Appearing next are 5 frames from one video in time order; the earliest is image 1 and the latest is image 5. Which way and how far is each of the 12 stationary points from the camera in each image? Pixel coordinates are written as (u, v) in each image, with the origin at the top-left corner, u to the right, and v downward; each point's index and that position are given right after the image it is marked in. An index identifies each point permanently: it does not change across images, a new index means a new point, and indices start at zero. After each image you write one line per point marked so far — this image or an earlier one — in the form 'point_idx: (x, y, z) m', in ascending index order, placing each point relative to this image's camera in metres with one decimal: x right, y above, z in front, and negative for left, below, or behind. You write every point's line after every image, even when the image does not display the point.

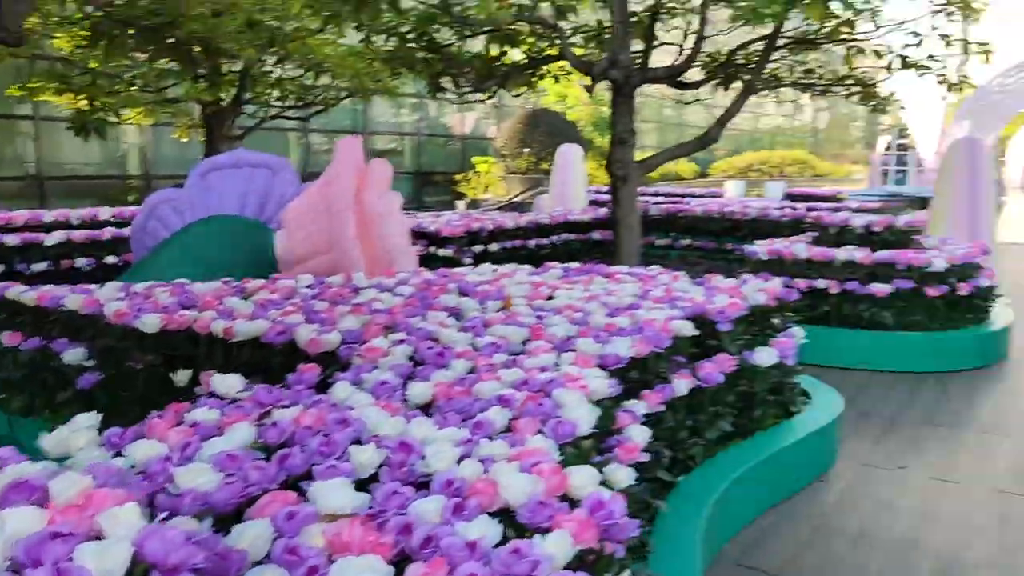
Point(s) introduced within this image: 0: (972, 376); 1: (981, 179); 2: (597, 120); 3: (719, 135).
0: (+2.4, -0.5, +4.5) m
1: (+3.4, +0.8, +6.3) m
2: (+1.4, +2.8, +14.3) m
3: (+1.5, +1.1, +6.1) m
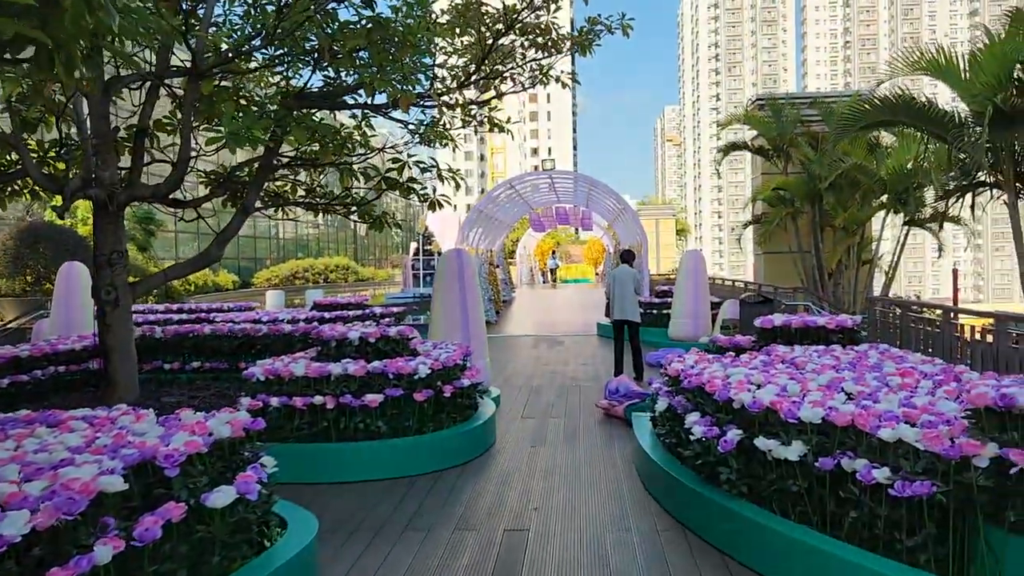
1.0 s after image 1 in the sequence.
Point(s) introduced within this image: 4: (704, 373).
0: (-0.3, -1.0, +4.8) m
1: (-0.4, 0.0, +7.1) m
2: (-6.1, +0.9, +13.2) m
3: (-2.0, +0.2, +5.9) m
4: (+0.9, -0.4, +4.2) m
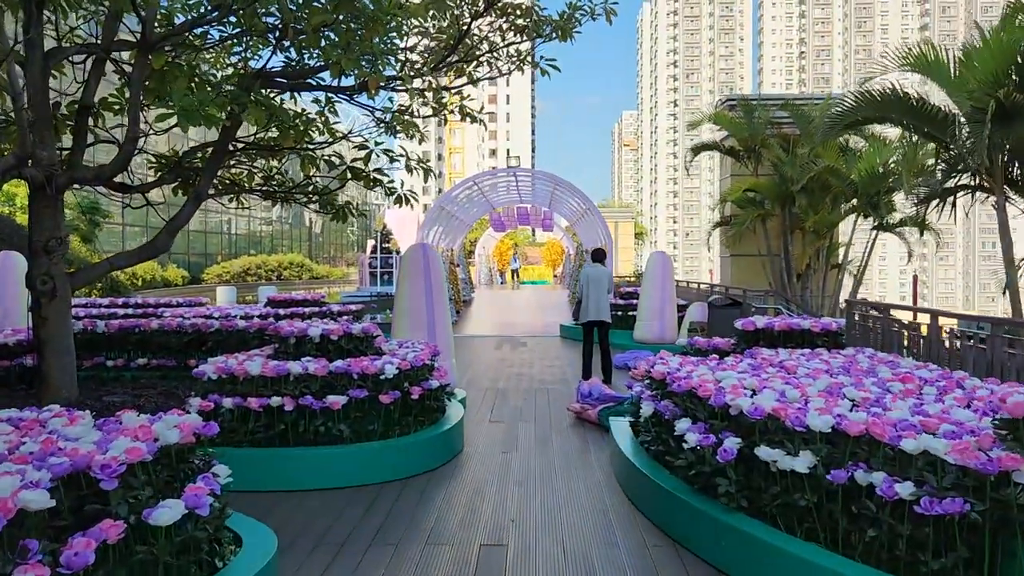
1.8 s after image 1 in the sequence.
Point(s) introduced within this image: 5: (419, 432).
0: (-0.4, -1.0, +4.5) m
1: (-0.6, 0.0, +6.7) m
2: (-6.6, +1.0, +12.6) m
3: (-2.2, +0.3, +5.5) m
4: (+0.8, -0.4, +3.9) m
5: (-0.5, -0.8, +4.7) m
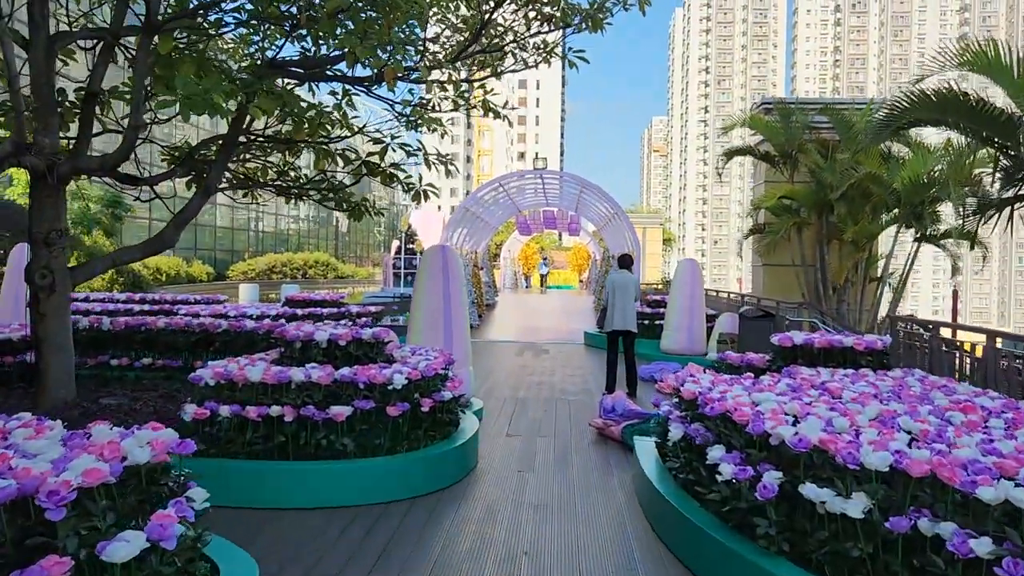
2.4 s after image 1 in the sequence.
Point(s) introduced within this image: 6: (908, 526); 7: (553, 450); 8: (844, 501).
0: (-0.4, -1.0, +4.2) m
1: (-0.5, 0.0, +6.4) m
2: (-6.3, +1.1, +12.5) m
3: (-2.1, +0.3, +5.3) m
4: (+0.9, -0.5, +3.6) m
5: (-0.4, -0.8, +4.4) m
6: (+1.0, -0.6, +2.3) m
7: (+0.3, -1.0, +5.4) m
8: (+1.0, -0.6, +2.5) m
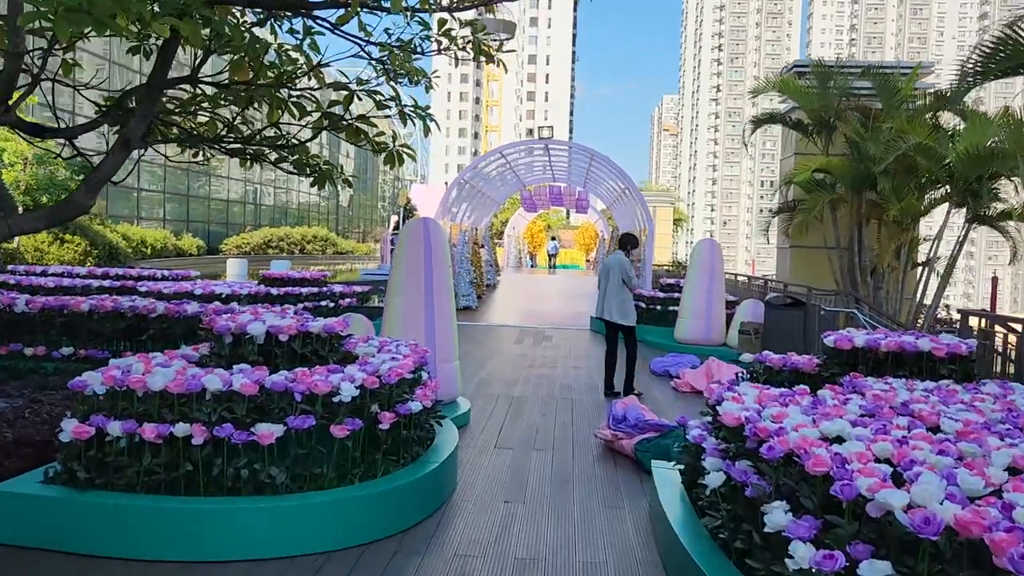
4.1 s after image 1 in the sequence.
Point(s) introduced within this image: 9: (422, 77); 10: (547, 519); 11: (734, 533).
0: (-0.4, -1.0, +3.2) m
1: (-0.5, +0.1, +5.4) m
2: (-6.2, +1.4, +11.5) m
3: (-2.1, +0.4, +4.3) m
4: (+0.8, -0.4, +2.6) m
5: (-0.5, -0.7, +3.4) m
6: (+1.0, -0.6, +1.3) m
7: (+0.2, -0.9, +4.4) m
8: (+0.9, -0.6, +1.5) m
9: (-0.5, +1.2, +4.8) m
10: (+0.2, -1.0, +3.6) m
11: (+0.7, -0.7, +2.6) m
